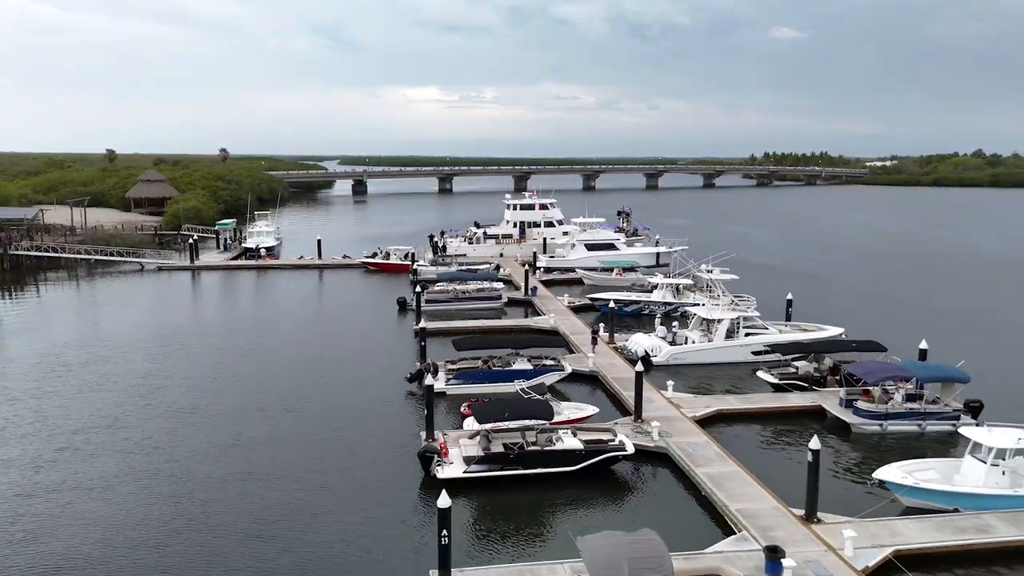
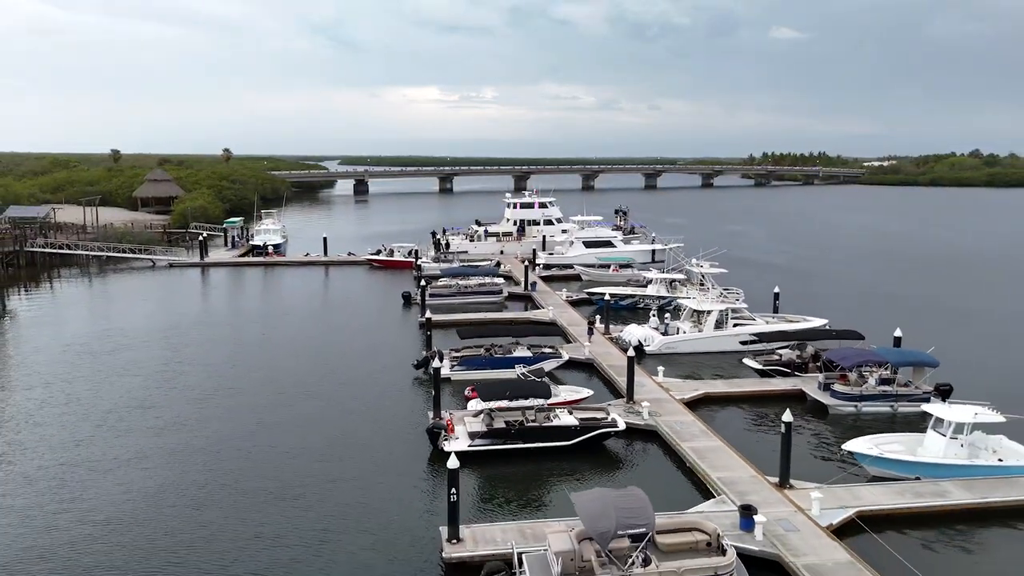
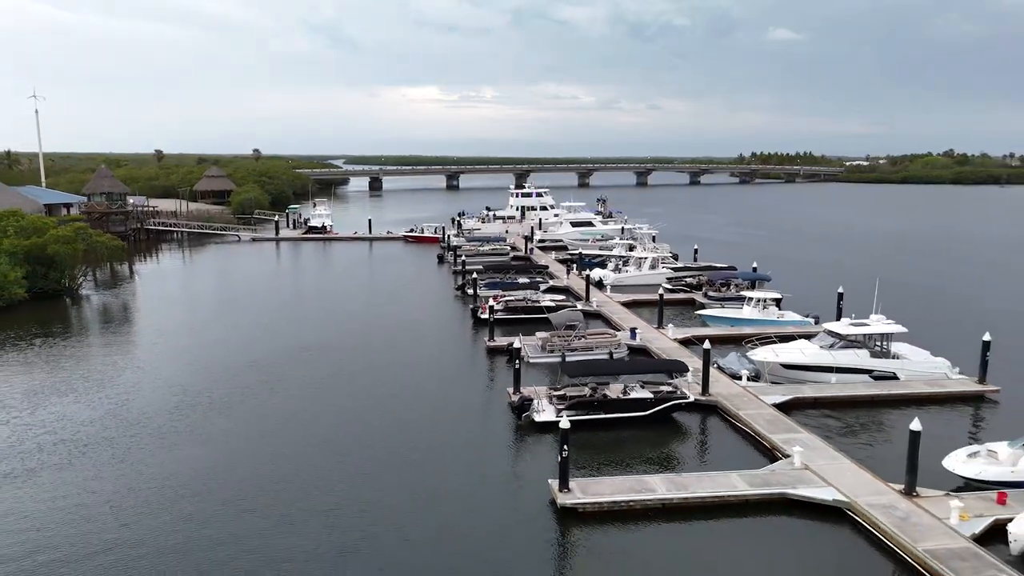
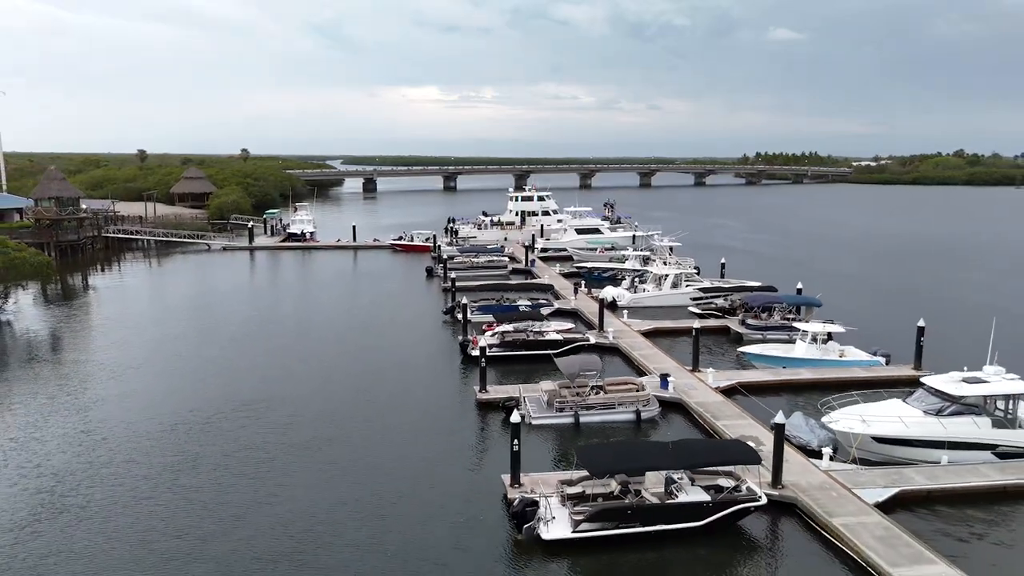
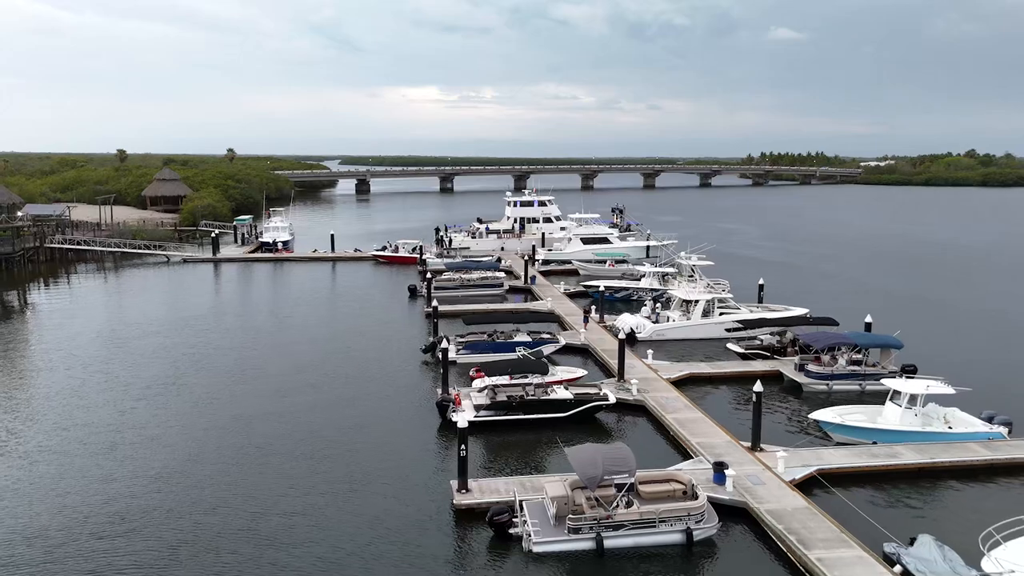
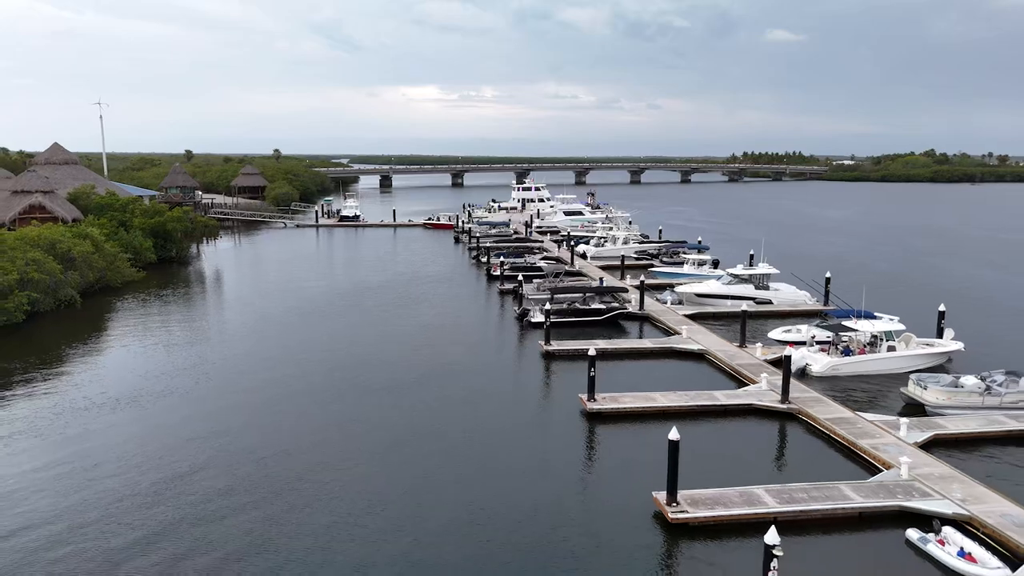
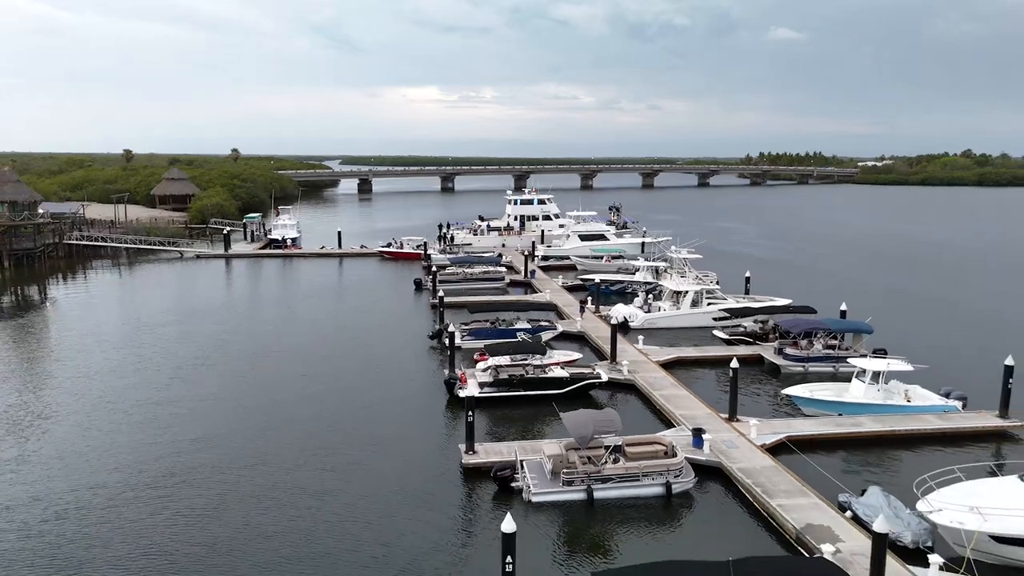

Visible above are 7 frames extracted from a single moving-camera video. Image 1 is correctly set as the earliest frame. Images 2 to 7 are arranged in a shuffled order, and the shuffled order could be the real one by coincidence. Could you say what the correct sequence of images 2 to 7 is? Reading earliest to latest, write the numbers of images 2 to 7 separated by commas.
2, 5, 7, 4, 3, 6
